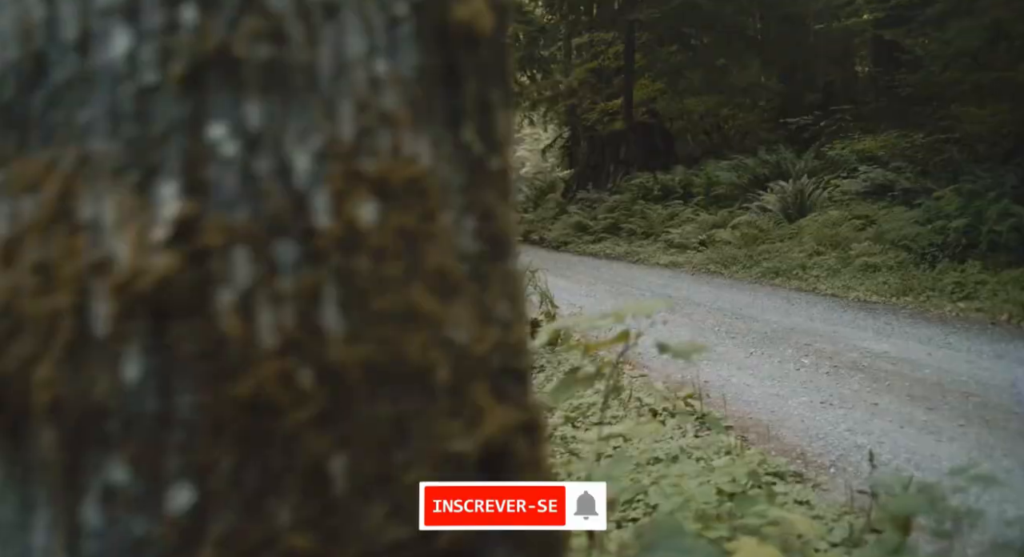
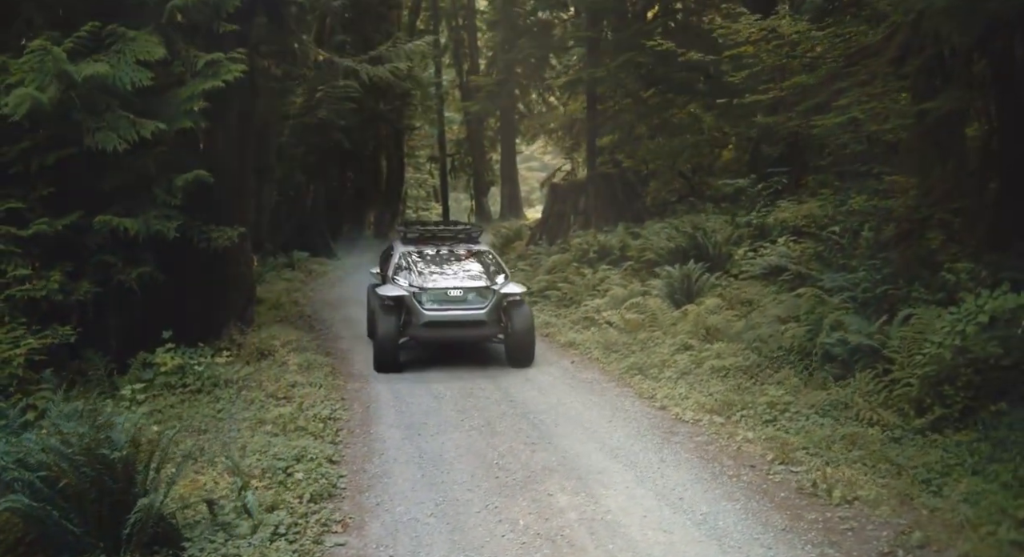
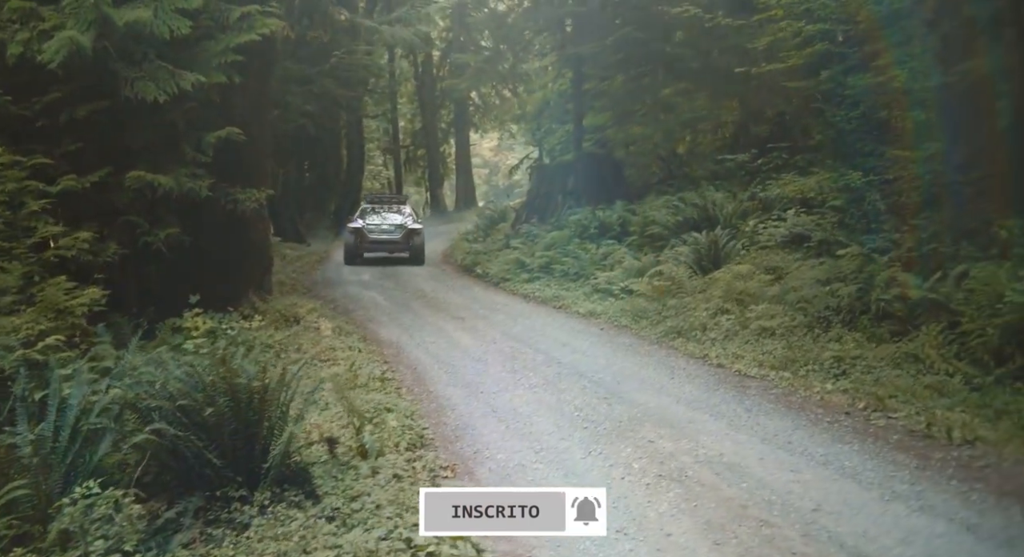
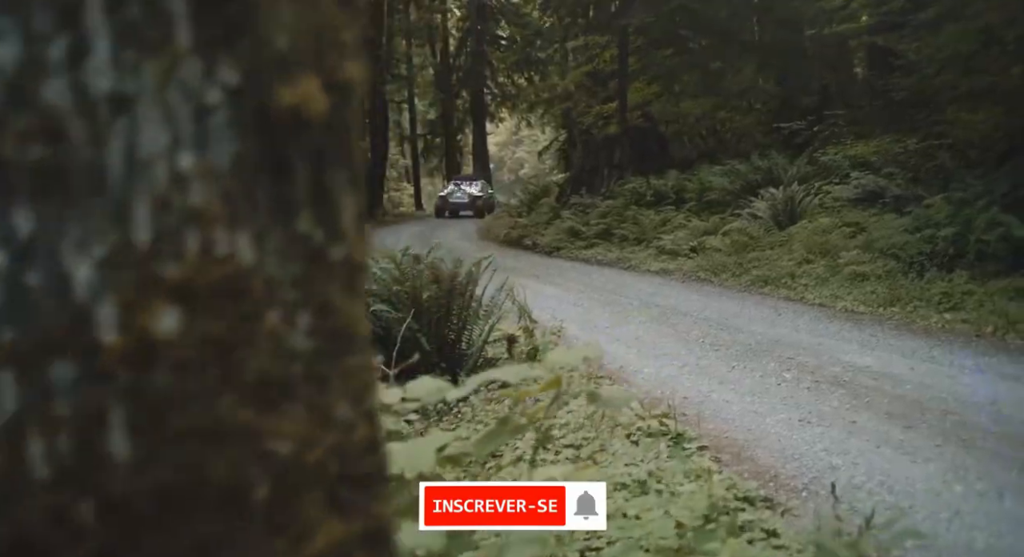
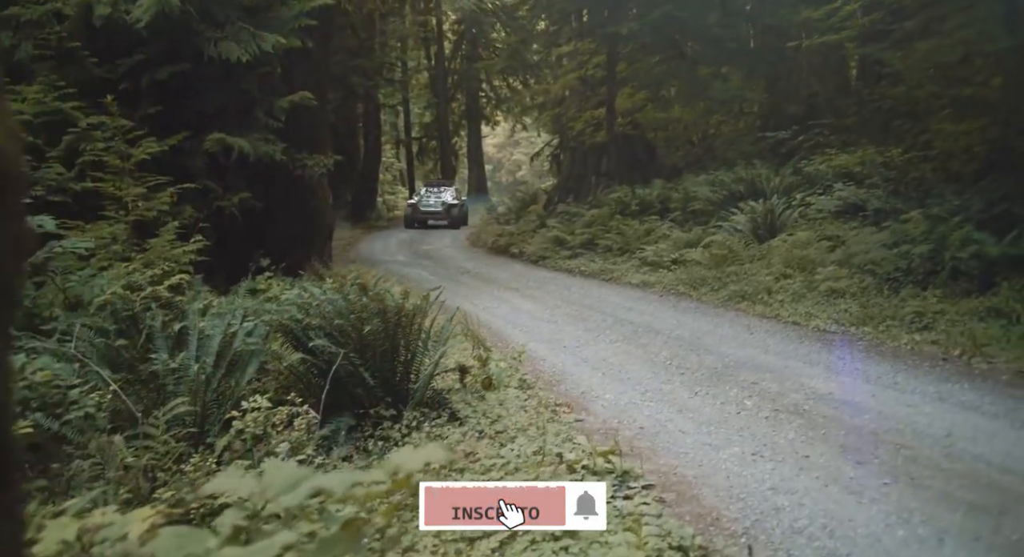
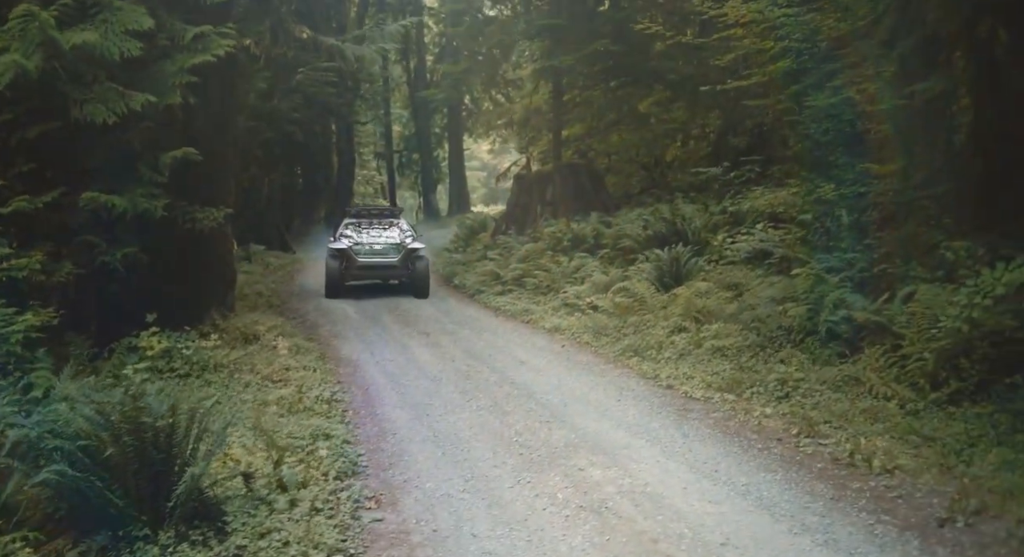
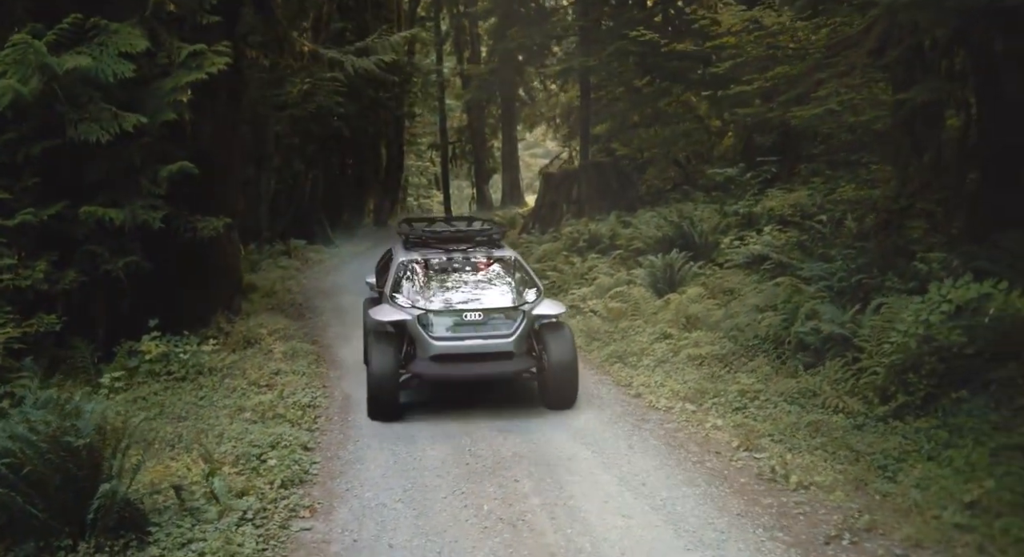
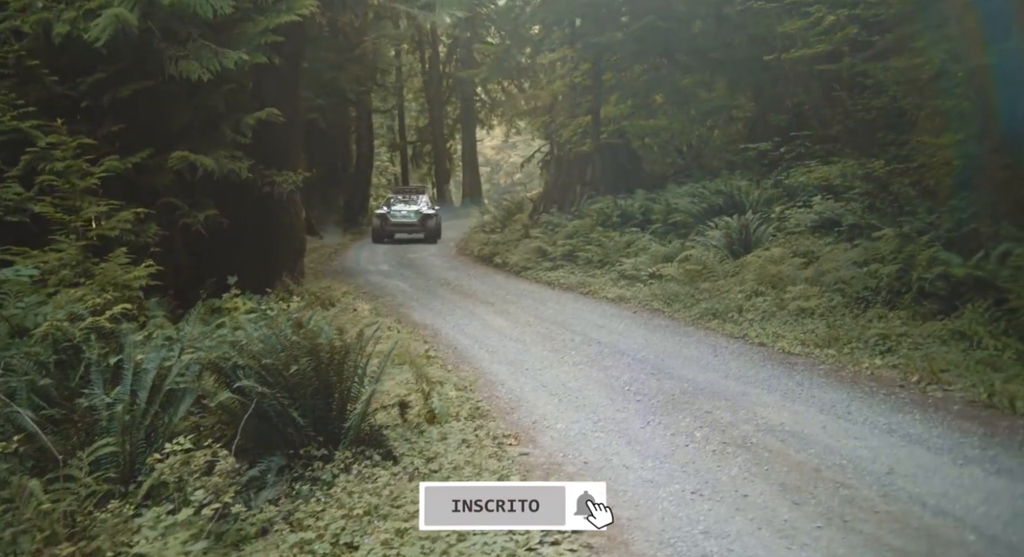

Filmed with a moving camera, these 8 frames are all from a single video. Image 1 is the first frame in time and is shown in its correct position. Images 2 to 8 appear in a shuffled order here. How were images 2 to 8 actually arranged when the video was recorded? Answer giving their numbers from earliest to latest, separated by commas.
4, 5, 8, 3, 6, 2, 7
